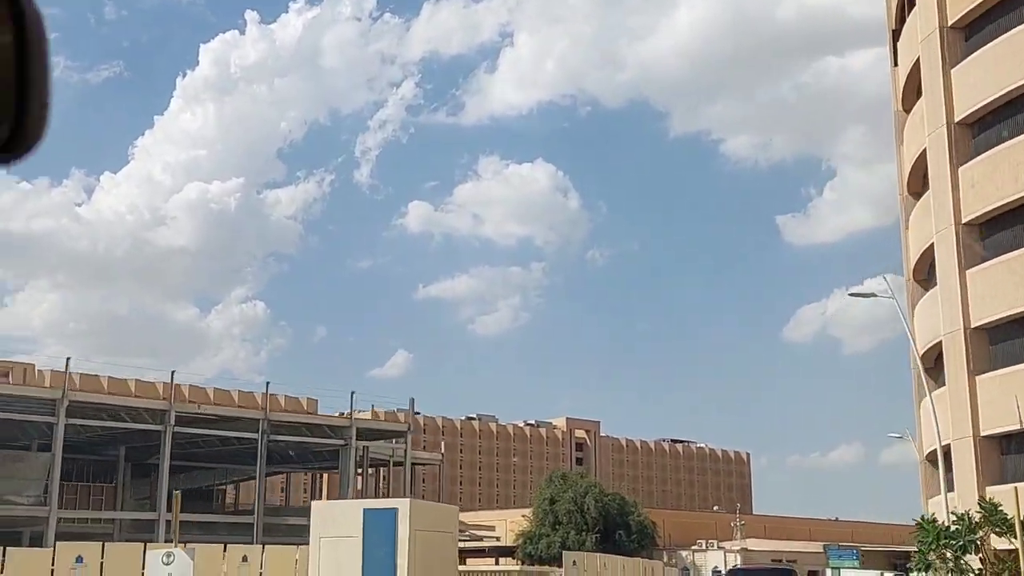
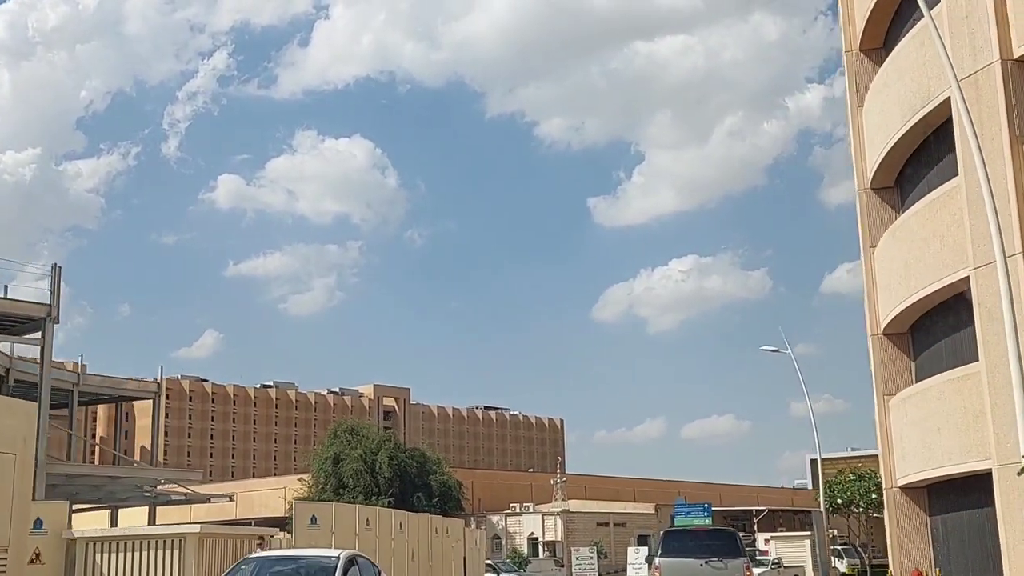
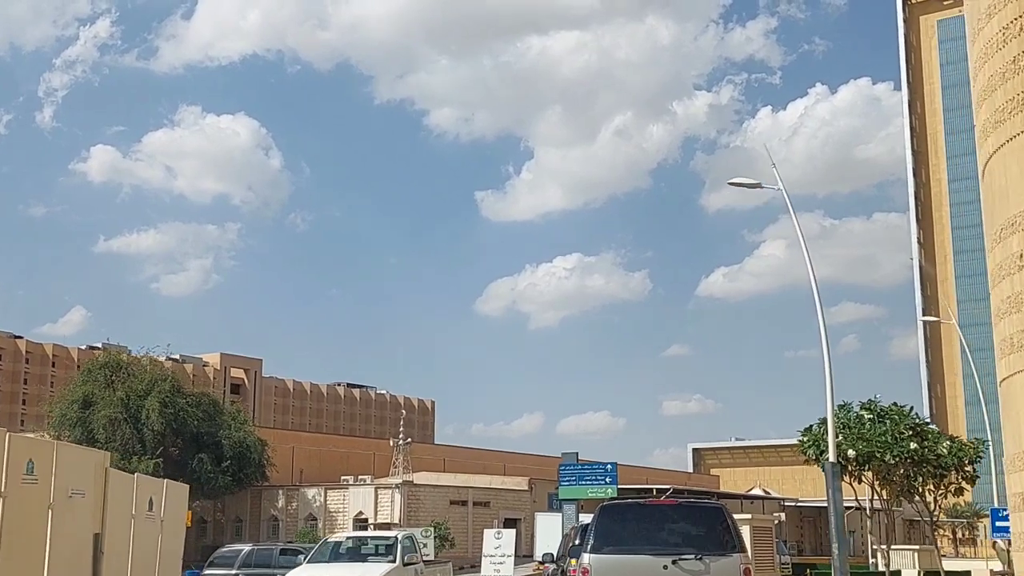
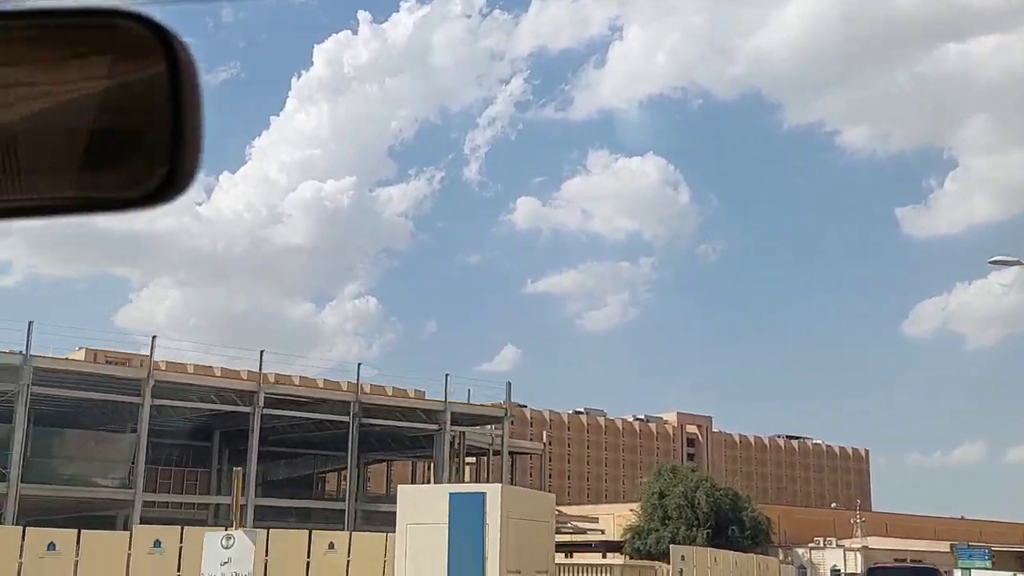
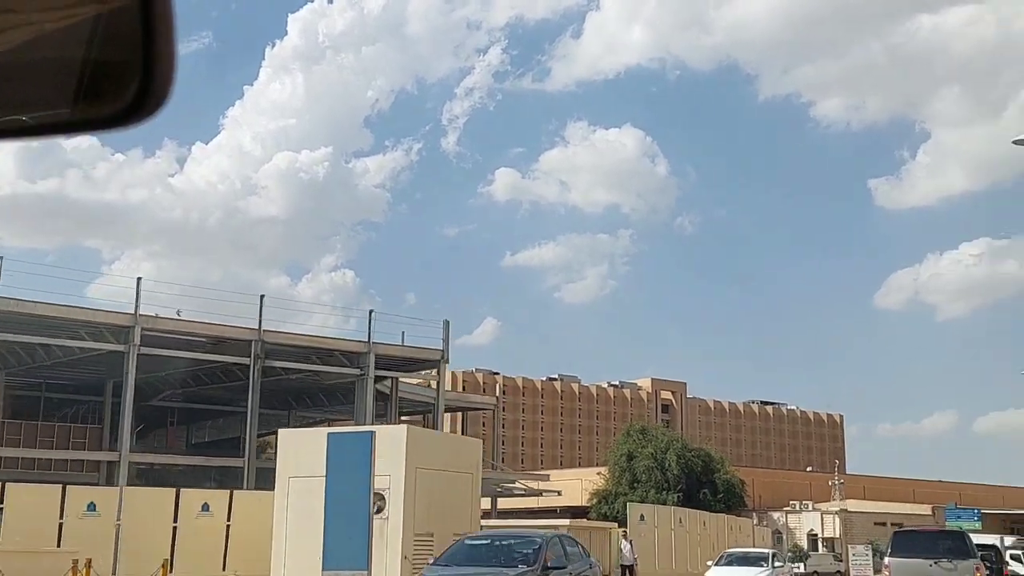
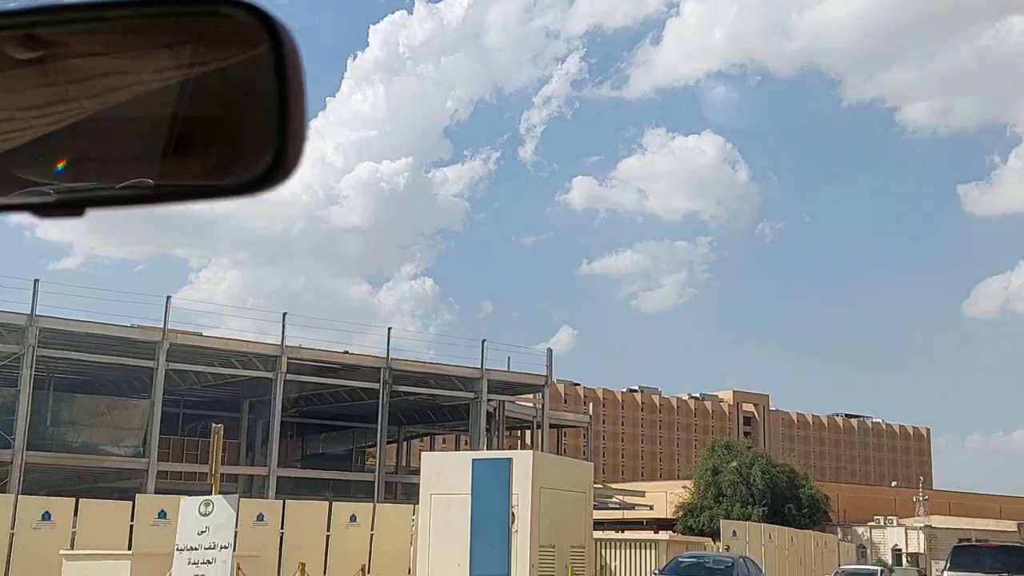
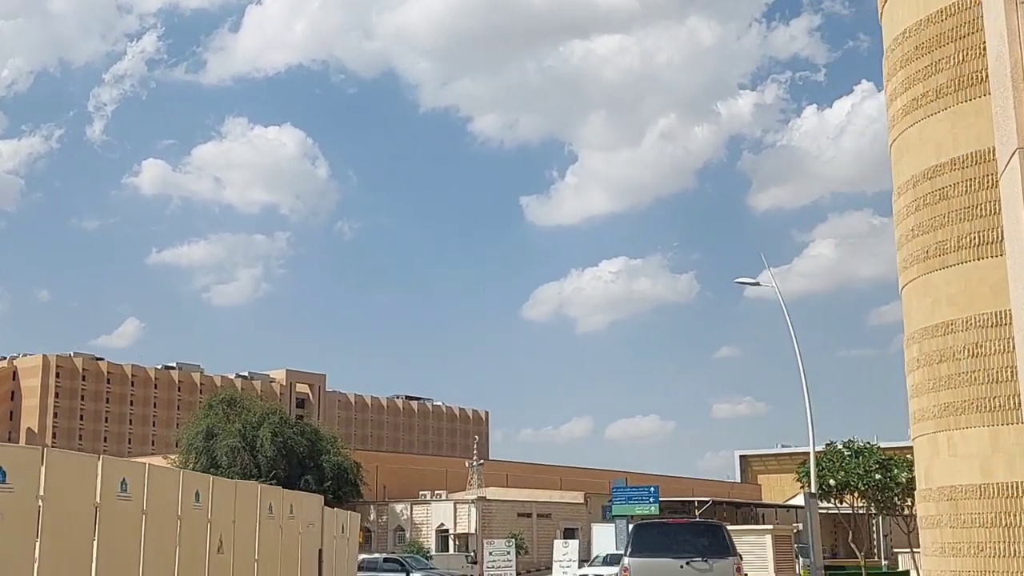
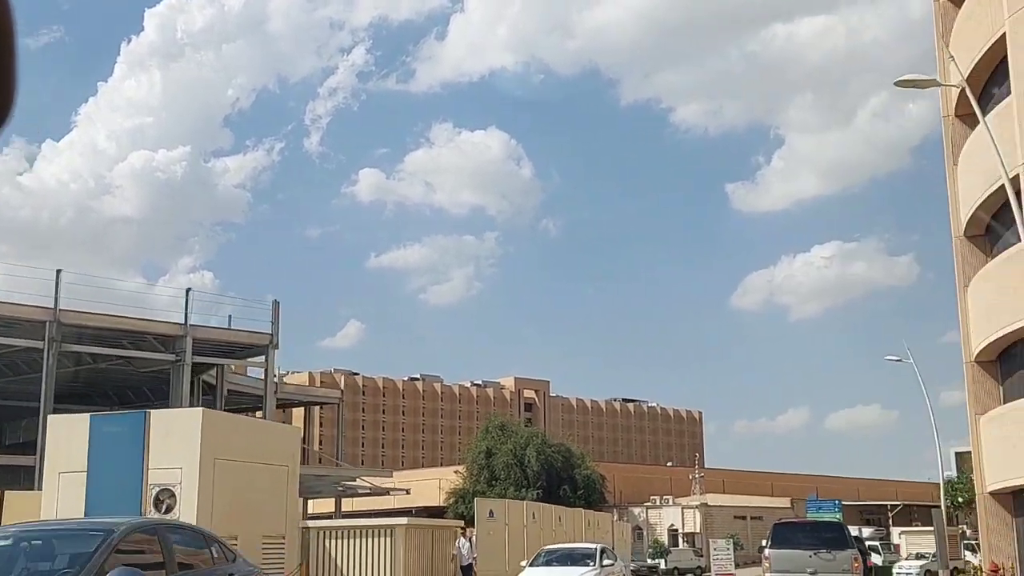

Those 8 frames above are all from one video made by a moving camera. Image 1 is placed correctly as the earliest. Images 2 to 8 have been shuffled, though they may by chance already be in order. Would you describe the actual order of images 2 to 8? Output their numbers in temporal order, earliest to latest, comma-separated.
4, 6, 5, 8, 2, 7, 3
